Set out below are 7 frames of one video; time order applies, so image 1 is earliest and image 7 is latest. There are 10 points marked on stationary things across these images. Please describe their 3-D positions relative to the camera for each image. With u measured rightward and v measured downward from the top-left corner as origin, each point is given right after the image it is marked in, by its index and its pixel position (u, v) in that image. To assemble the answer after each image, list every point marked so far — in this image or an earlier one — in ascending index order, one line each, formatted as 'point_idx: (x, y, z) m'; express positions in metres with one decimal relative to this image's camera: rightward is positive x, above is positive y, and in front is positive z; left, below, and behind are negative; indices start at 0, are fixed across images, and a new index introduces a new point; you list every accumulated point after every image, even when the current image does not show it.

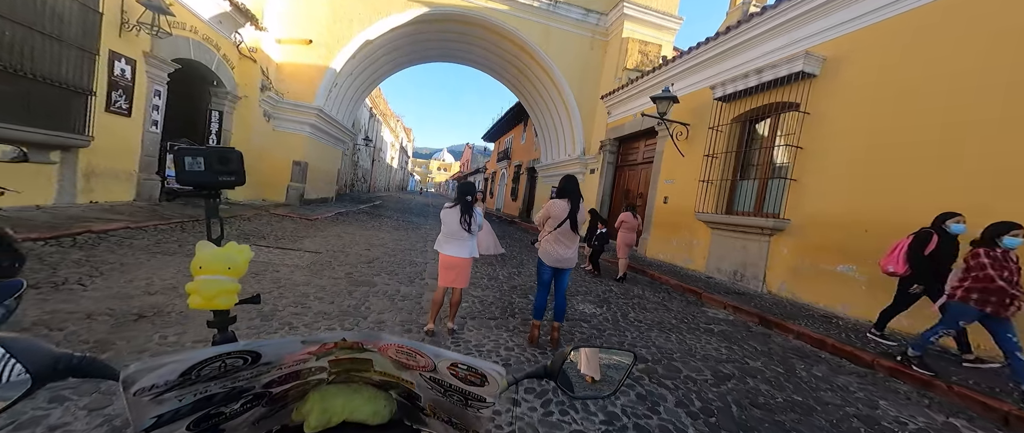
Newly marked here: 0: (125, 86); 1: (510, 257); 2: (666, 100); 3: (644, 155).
0: (-6.7, +2.2, +5.7) m
1: (-0.1, -0.9, +7.4) m
2: (+3.3, +2.5, +7.2) m
3: (+3.9, +1.8, +9.6) m
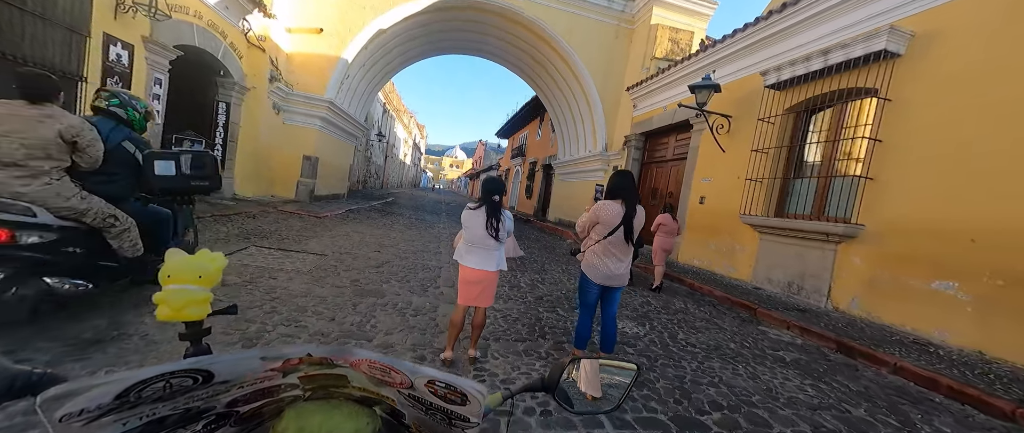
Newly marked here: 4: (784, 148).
0: (-6.3, +2.3, +5.3) m
1: (+0.3, -0.9, +6.8) m
2: (+3.8, +2.5, +6.4) m
3: (+4.4, +1.8, +8.9) m
4: (+4.6, +1.2, +5.6) m
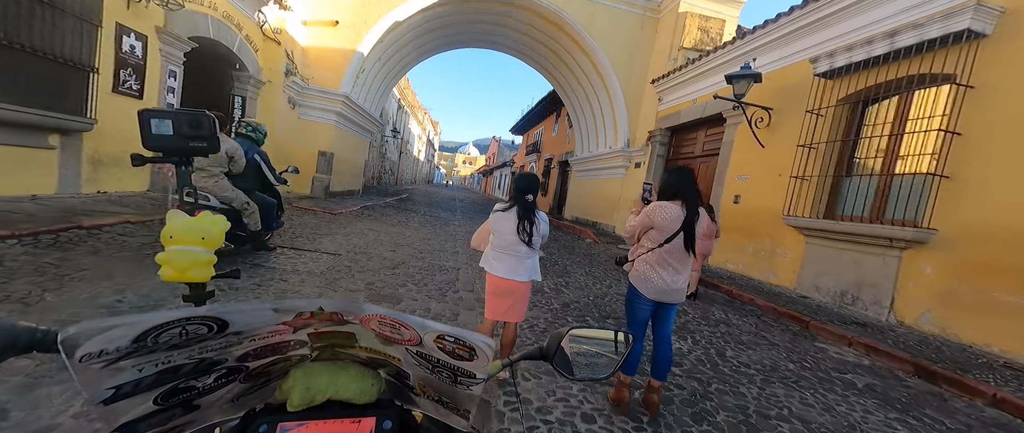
0: (-5.9, +2.4, +5.2) m
1: (+0.7, -0.9, +6.5) m
2: (+4.2, +2.5, +5.9) m
3: (+4.9, +1.8, +8.4) m
4: (+5.0, +1.1, +5.1) m
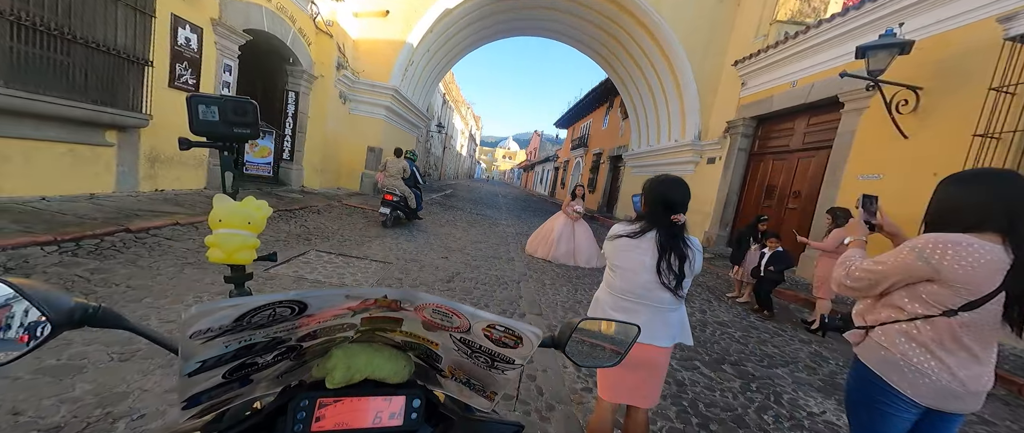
0: (-4.9, +2.4, +5.0) m
1: (+1.8, -1.0, +5.6) m
2: (+5.2, +2.3, +4.6) m
3: (+6.2, +1.6, +7.0) m
4: (+5.9, +1.0, +3.7) m
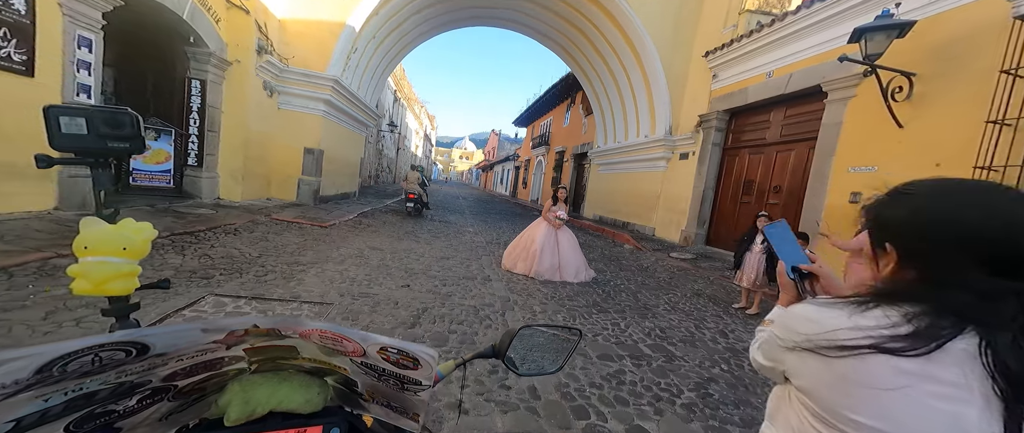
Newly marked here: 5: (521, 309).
0: (-5.2, +2.0, +3.5) m
1: (+1.5, -1.1, +4.9) m
2: (+4.8, +2.4, +4.3) m
3: (+5.5, +1.7, +6.7) m
4: (+5.7, +1.1, +3.5) m
5: (+0.1, -1.1, +3.8) m
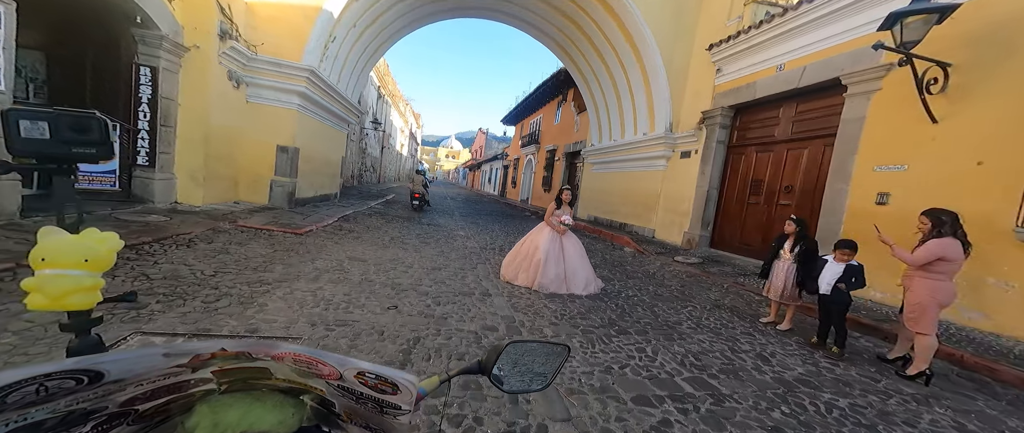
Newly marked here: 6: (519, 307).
0: (-5.2, +1.9, +2.7) m
1: (+1.5, -1.2, +4.4) m
2: (+4.8, +2.3, +3.9) m
3: (+5.5, +1.7, +6.4) m
4: (+5.8, +1.0, +3.1) m
5: (+0.2, -1.2, +3.3) m
6: (+0.1, -1.1, +3.9) m
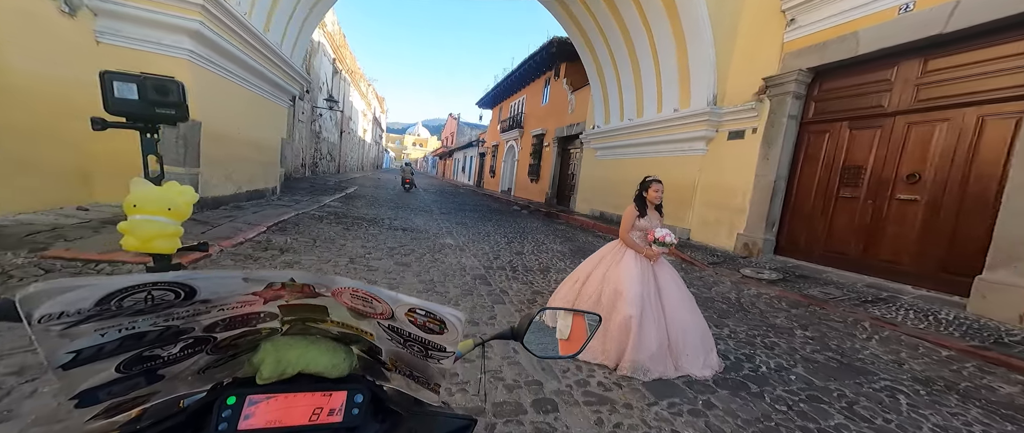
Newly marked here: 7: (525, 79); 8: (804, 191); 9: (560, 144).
0: (-4.5, +1.6, 0.0) m
1: (+2.0, -1.3, +2.4) m
2: (+5.3, +2.3, +2.0) m
3: (+5.8, +1.7, +4.6) m
4: (+6.4, +0.9, +1.4) m
5: (+0.8, -1.3, +1.1) m
6: (+0.7, -1.3, +1.8) m
7: (+0.5, +8.2, +20.0) m
8: (+5.2, +0.5, +6.0) m
9: (+2.0, +3.3, +15.0) m
